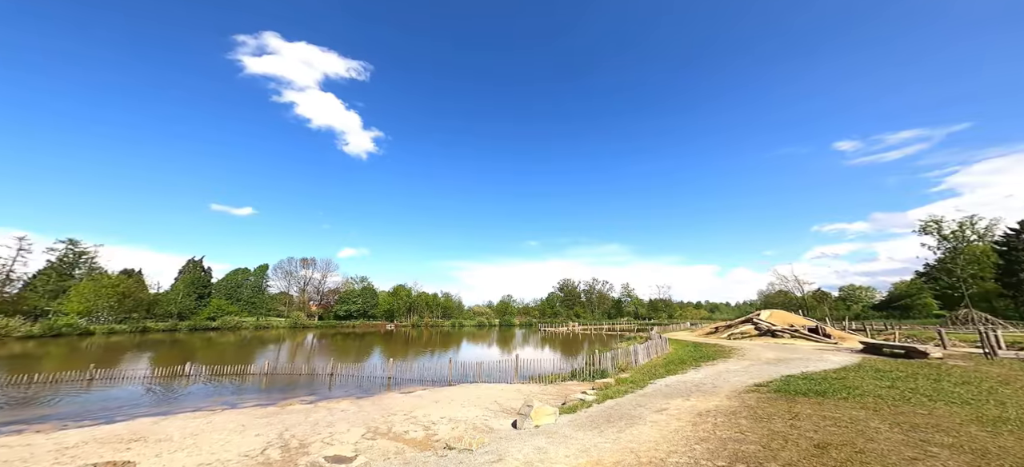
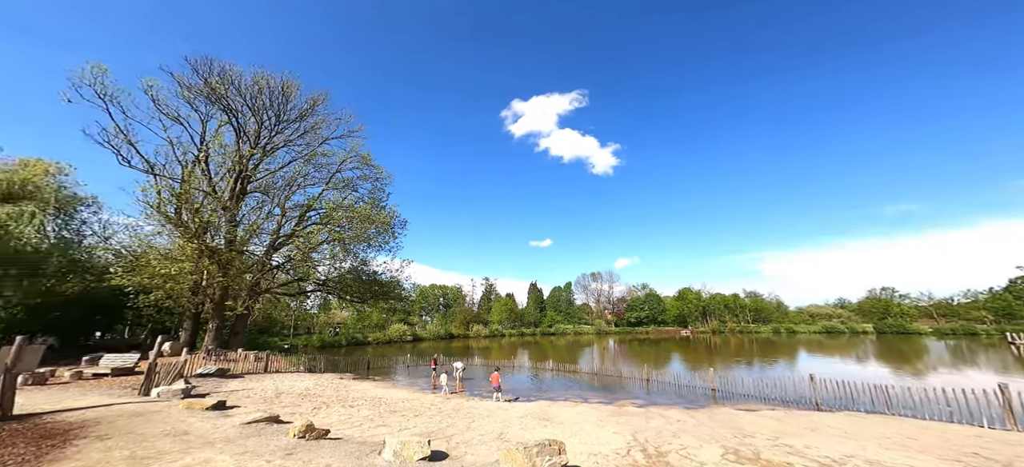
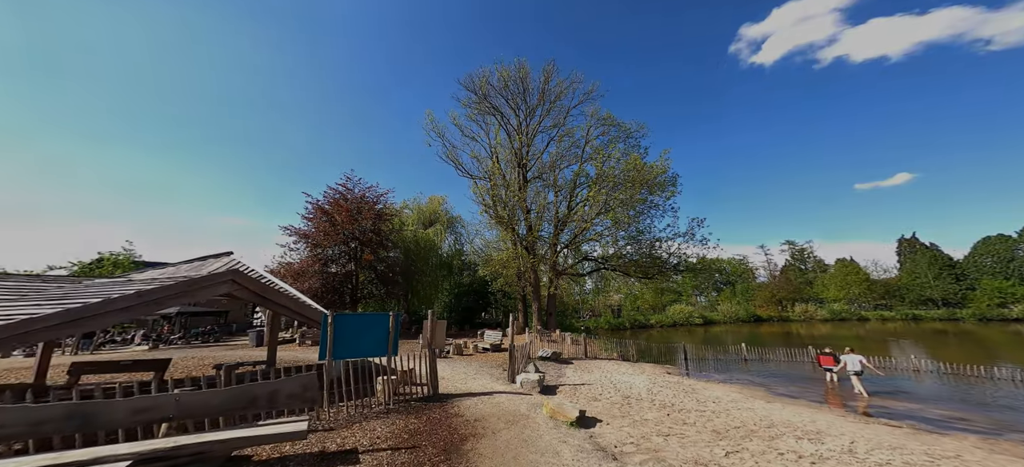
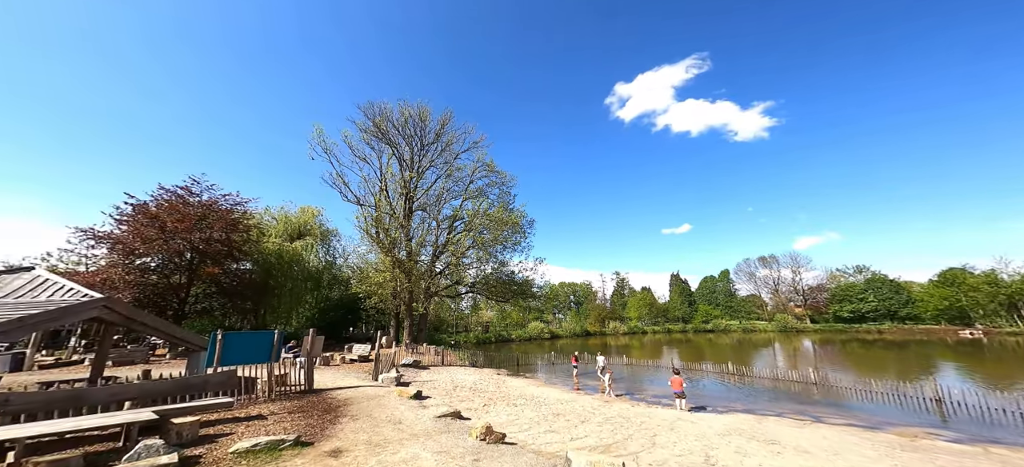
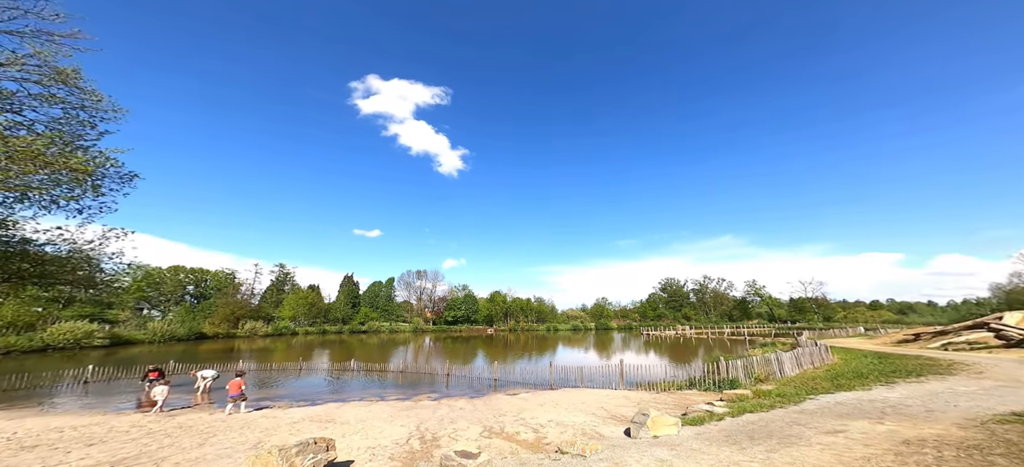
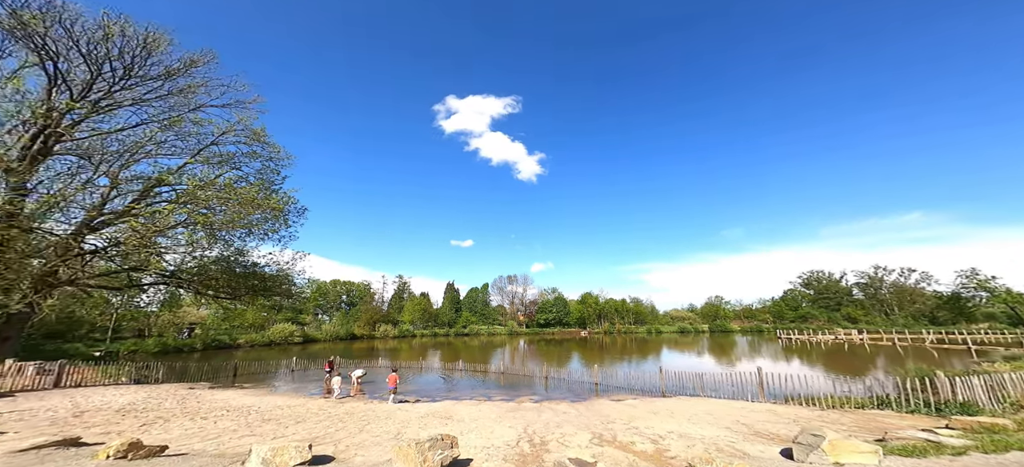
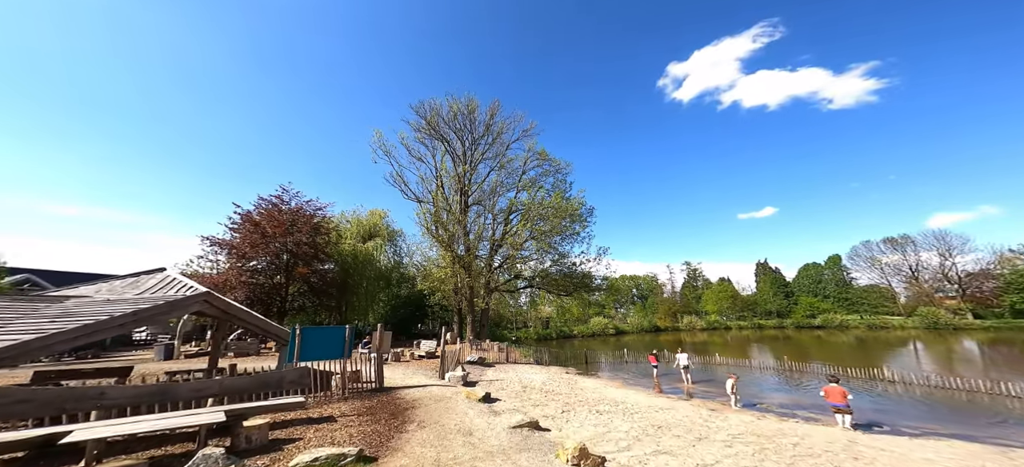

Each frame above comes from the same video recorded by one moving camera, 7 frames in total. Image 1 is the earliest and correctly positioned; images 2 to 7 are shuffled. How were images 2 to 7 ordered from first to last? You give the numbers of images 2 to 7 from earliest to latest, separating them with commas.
5, 6, 2, 4, 7, 3
